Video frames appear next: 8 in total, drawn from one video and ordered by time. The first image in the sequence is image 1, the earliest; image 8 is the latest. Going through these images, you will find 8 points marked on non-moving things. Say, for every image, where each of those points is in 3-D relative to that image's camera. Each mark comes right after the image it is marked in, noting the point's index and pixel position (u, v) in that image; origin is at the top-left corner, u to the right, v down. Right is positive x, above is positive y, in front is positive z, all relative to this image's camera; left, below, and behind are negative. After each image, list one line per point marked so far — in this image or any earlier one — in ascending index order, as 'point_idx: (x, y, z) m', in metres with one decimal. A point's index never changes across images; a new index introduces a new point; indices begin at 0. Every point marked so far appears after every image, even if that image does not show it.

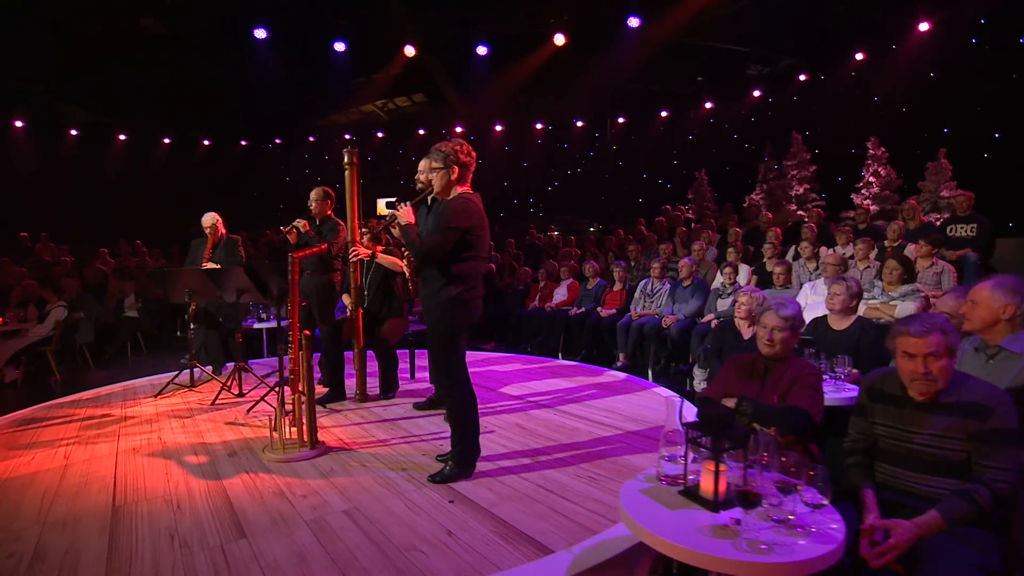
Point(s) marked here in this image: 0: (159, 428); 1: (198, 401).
0: (-2.7, -1.1, +3.6) m
1: (-2.8, -1.0, +4.3) m
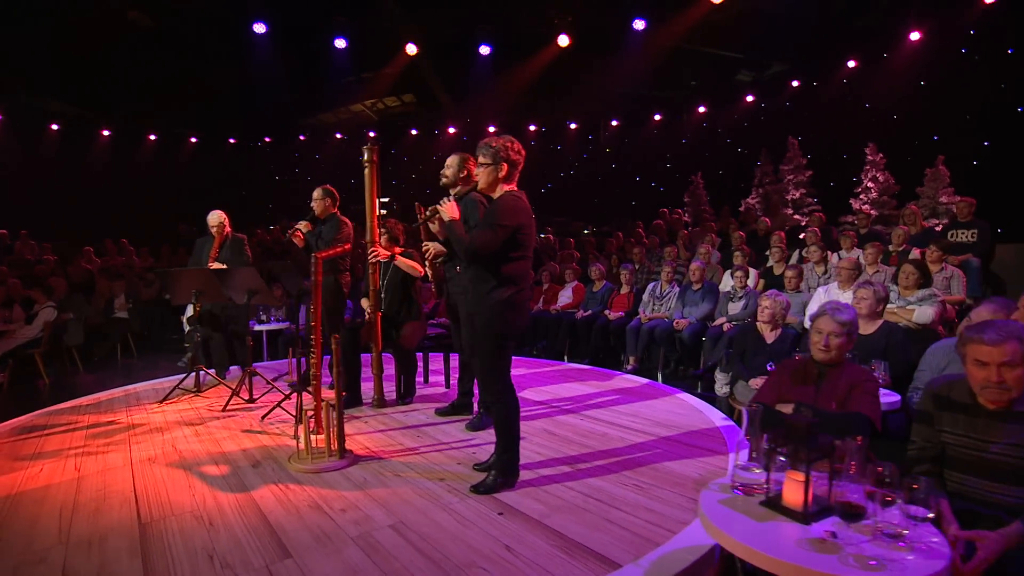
0: (-2.5, -1.1, +3.4) m
1: (-2.6, -1.1, +4.1) m
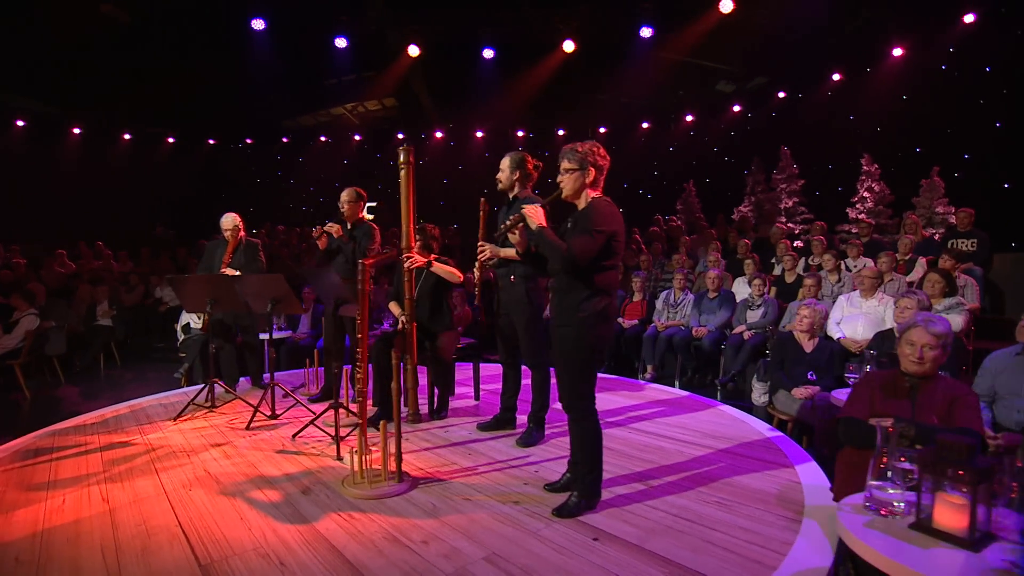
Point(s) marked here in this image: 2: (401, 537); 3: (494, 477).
0: (-2.1, -1.1, +3.1) m
1: (-2.3, -1.1, +3.8) m
2: (-0.5, -1.2, +2.2) m
3: (-0.1, -1.2, +3.0) m
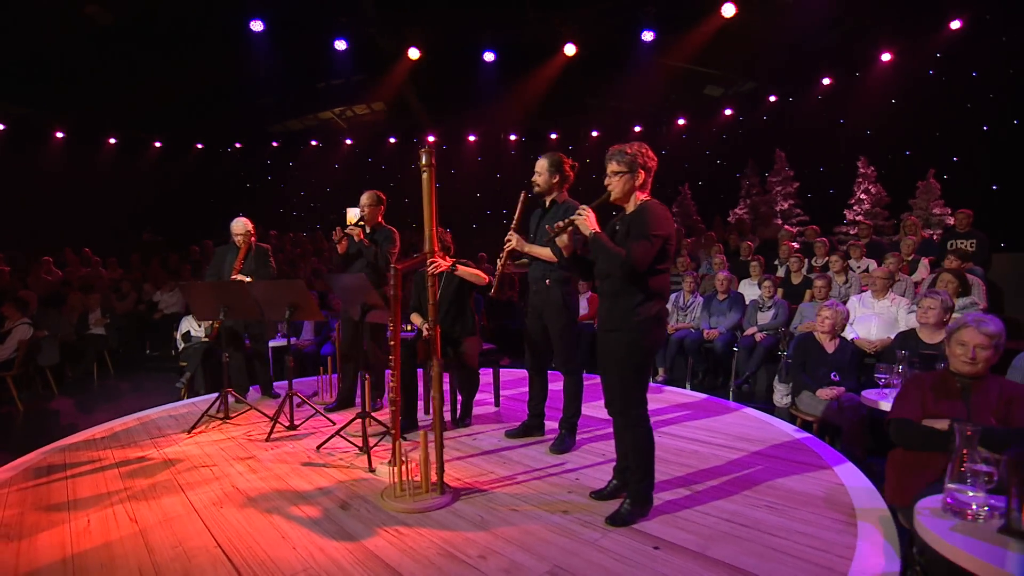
0: (-1.8, -1.2, +3.0) m
1: (-2.1, -1.2, +3.7) m
2: (-0.2, -1.2, +2.1) m
3: (+0.1, -1.2, +2.9) m
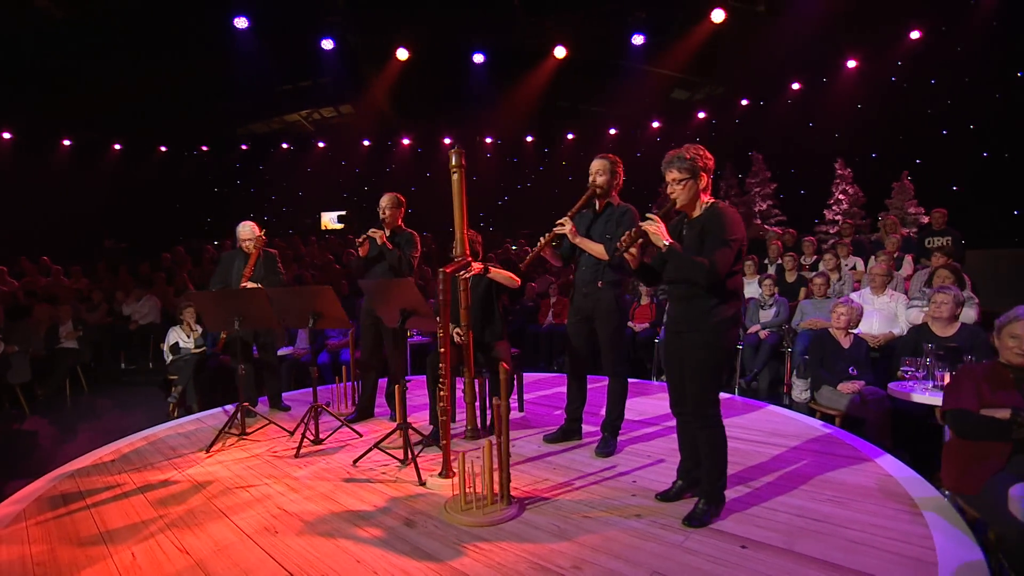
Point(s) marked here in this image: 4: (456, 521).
0: (-1.5, -1.2, +2.8) m
1: (-1.7, -1.2, +3.5) m
2: (+0.2, -1.2, +2.1) m
3: (+0.5, -1.2, +2.8) m
4: (-0.3, -1.2, +2.5) m
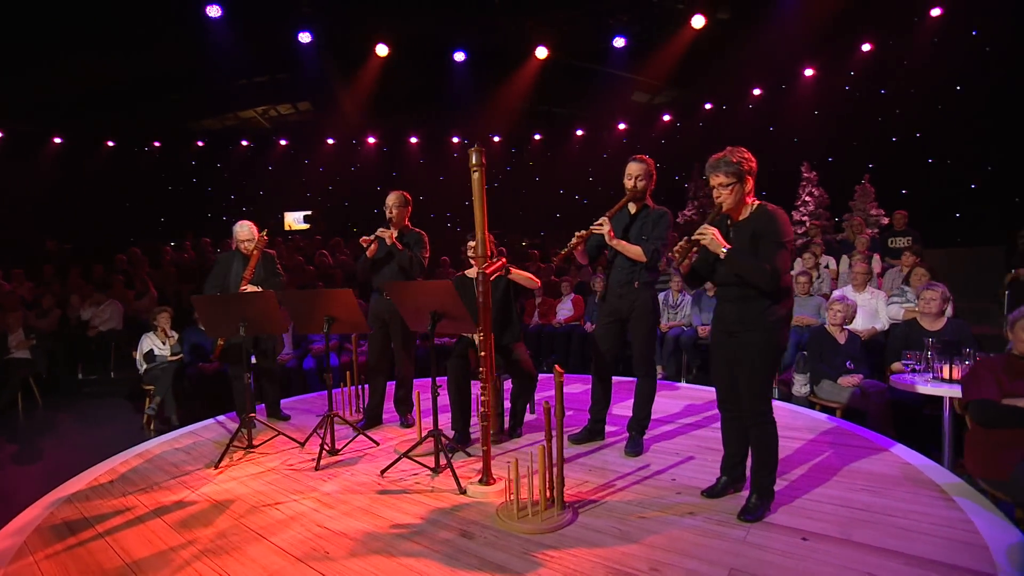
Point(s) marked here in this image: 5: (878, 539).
0: (-1.2, -1.2, +2.6) m
1: (-1.5, -1.2, +3.3) m
2: (+0.5, -1.2, +2.0) m
3: (+0.8, -1.2, +2.8) m
4: (0.0, -1.2, +2.4) m
5: (+1.7, -1.2, +2.2) m
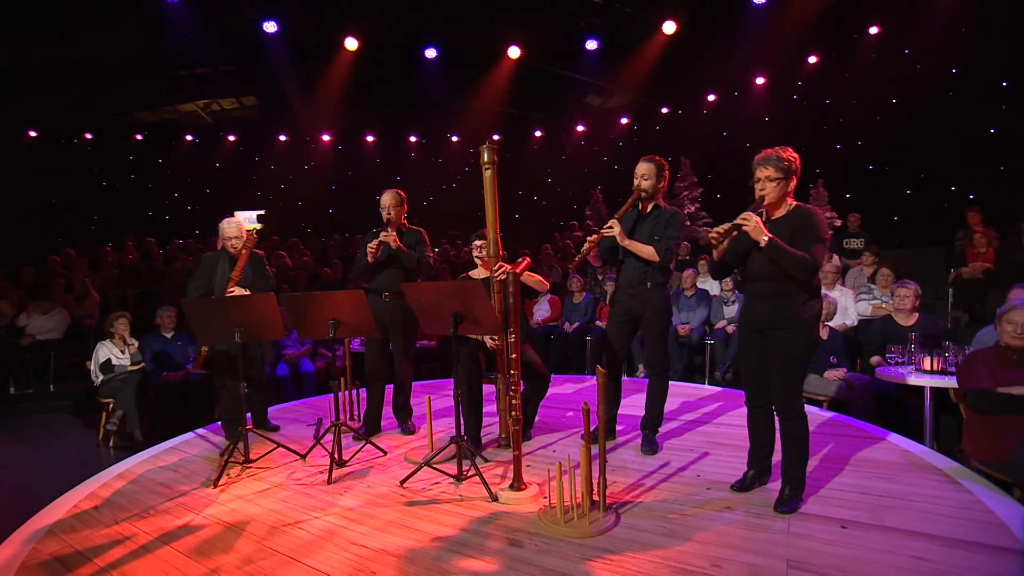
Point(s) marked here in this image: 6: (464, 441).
0: (-1.0, -1.3, +2.5) m
1: (-1.4, -1.3, +3.1) m
2: (+0.8, -1.2, +2.0) m
3: (+1.0, -1.2, +2.8) m
4: (+0.2, -1.2, +2.3) m
5: (+2.0, -1.2, +2.3) m
6: (-0.3, -1.0, +3.1) m
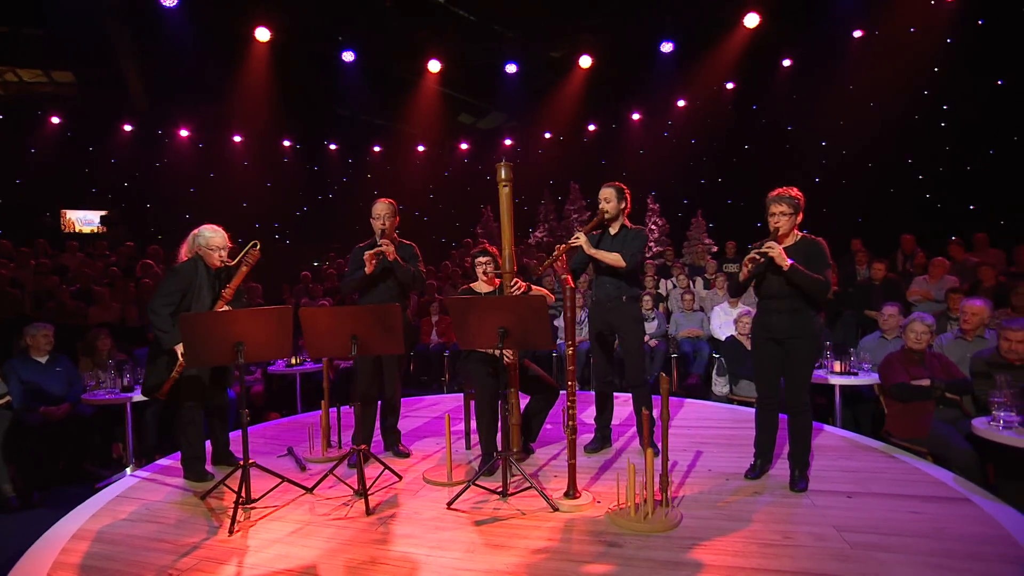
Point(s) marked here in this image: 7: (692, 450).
0: (-0.5, -1.3, +2.3) m
1: (-1.1, -1.3, +2.8) m
2: (+1.3, -1.3, +2.3) m
3: (+1.2, -1.3, +3.2) m
4: (+0.7, -1.3, +2.5) m
5: (+2.4, -1.3, +3.0) m
6: (0.0, -1.1, +3.1) m
7: (+1.5, -1.3, +3.9) m
